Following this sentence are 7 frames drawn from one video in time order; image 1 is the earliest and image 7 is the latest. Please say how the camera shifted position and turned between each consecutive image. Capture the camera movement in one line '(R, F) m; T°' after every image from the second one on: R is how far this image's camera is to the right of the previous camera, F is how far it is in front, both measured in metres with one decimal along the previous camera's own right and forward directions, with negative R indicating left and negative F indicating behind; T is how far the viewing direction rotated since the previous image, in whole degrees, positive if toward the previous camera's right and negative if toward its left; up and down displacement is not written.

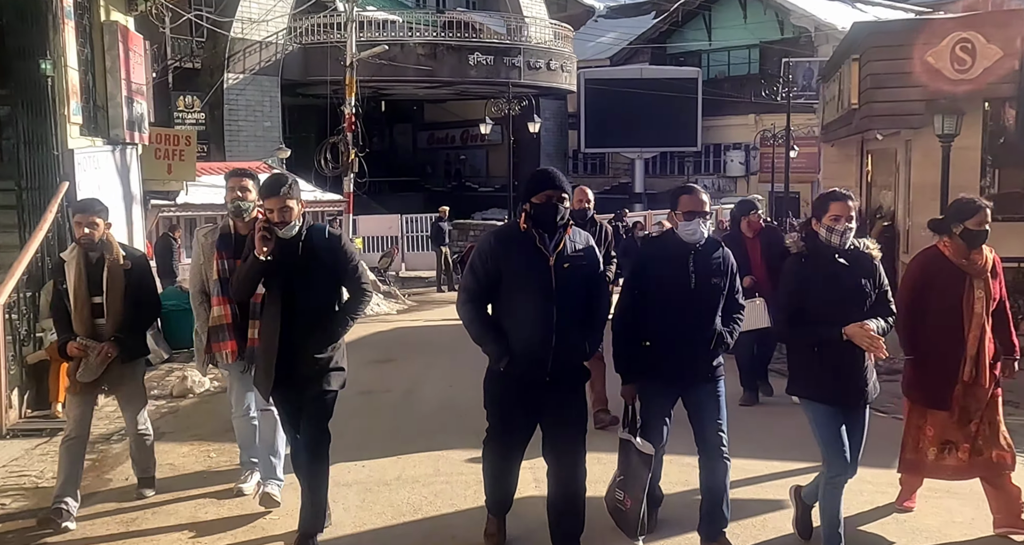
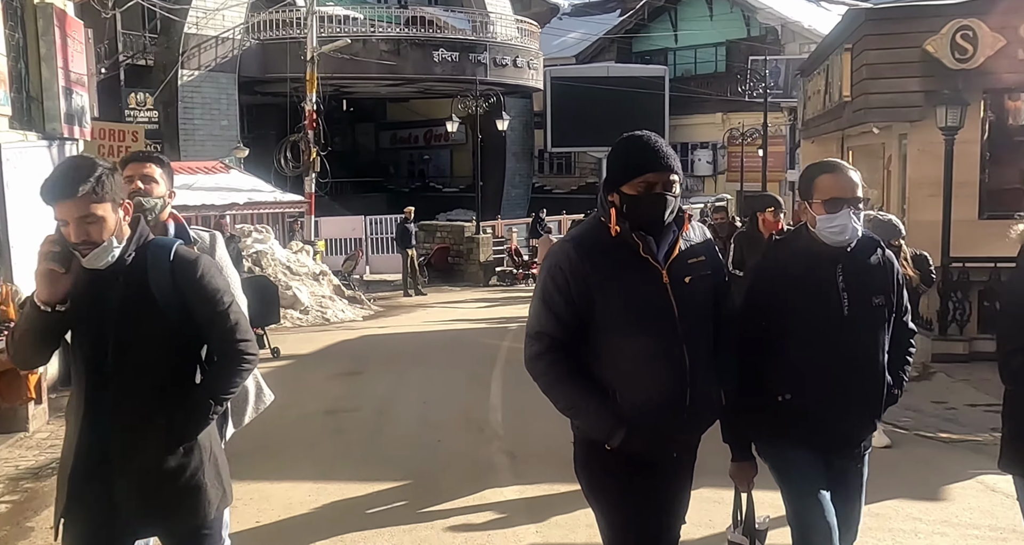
(-0.2, +0.9) m; +2°
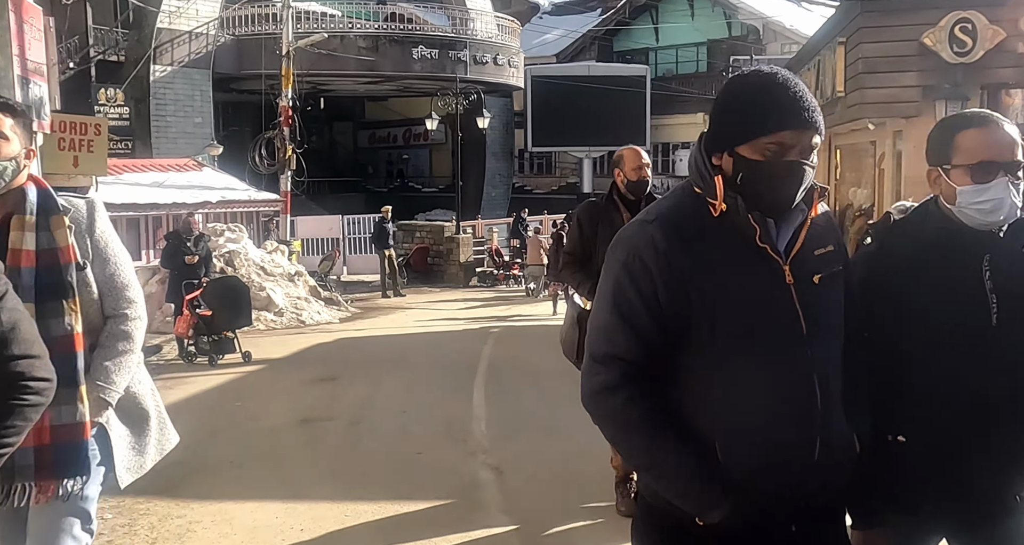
(0.0, +0.5) m; +1°
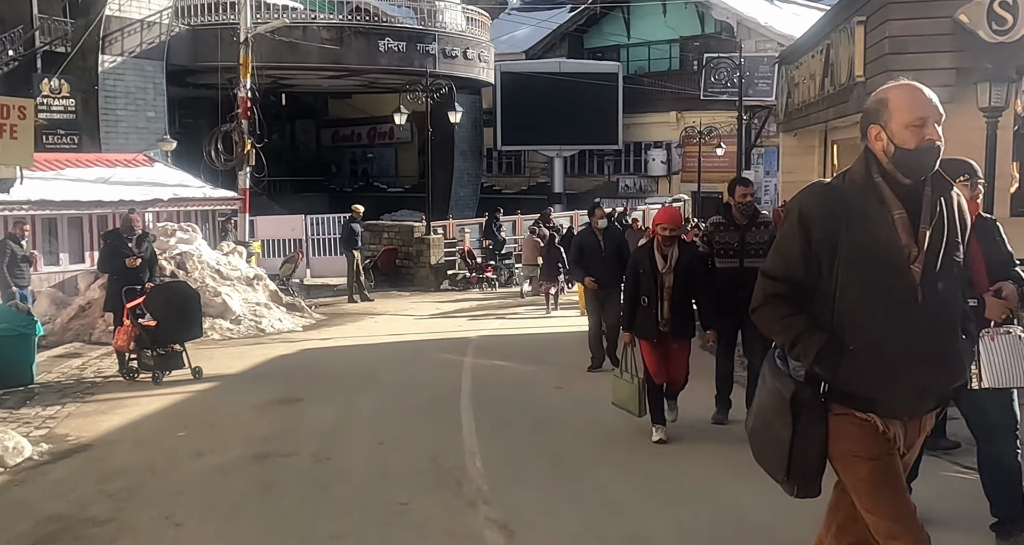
(-0.2, +1.4) m; +2°
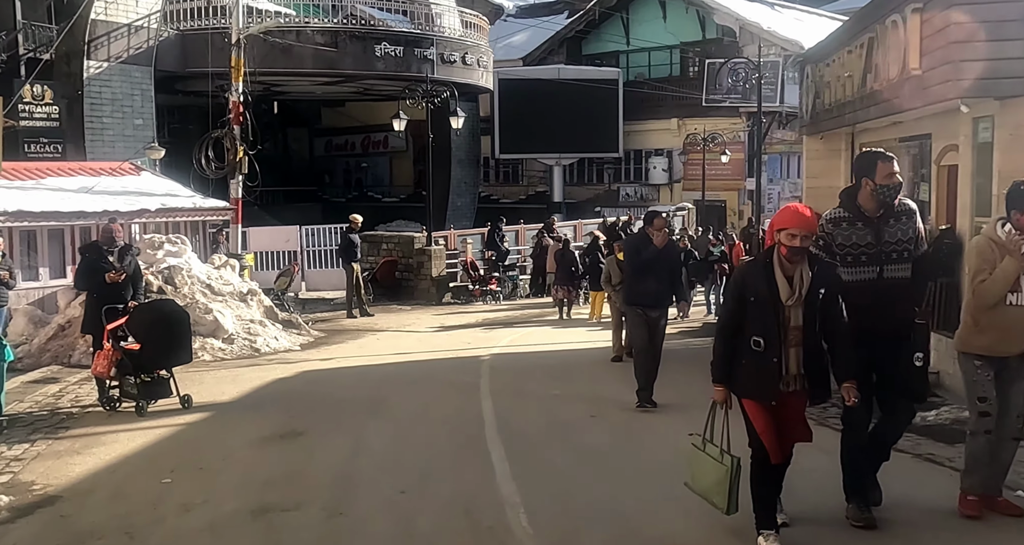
(-0.3, +1.1) m; 0°
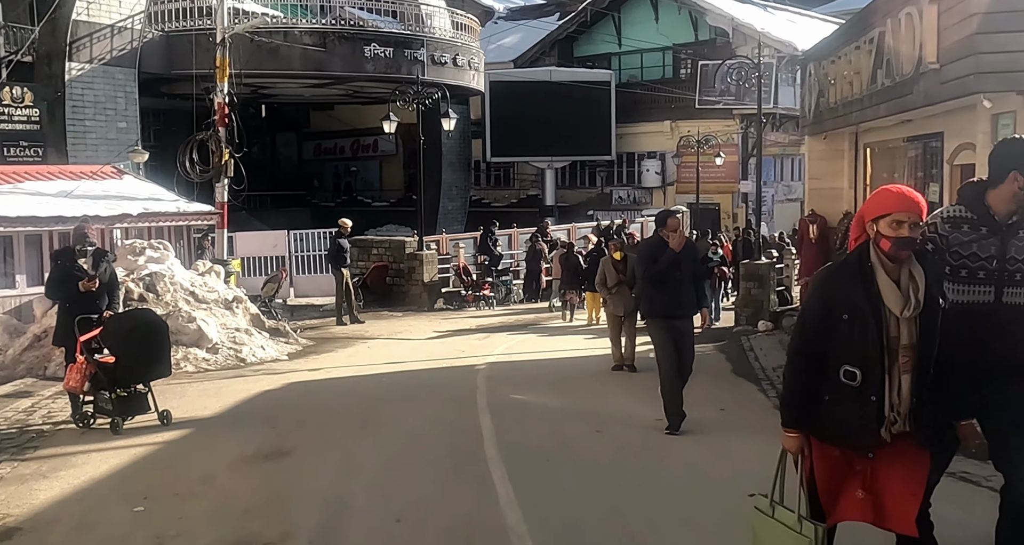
(-0.1, +0.6) m; +1°
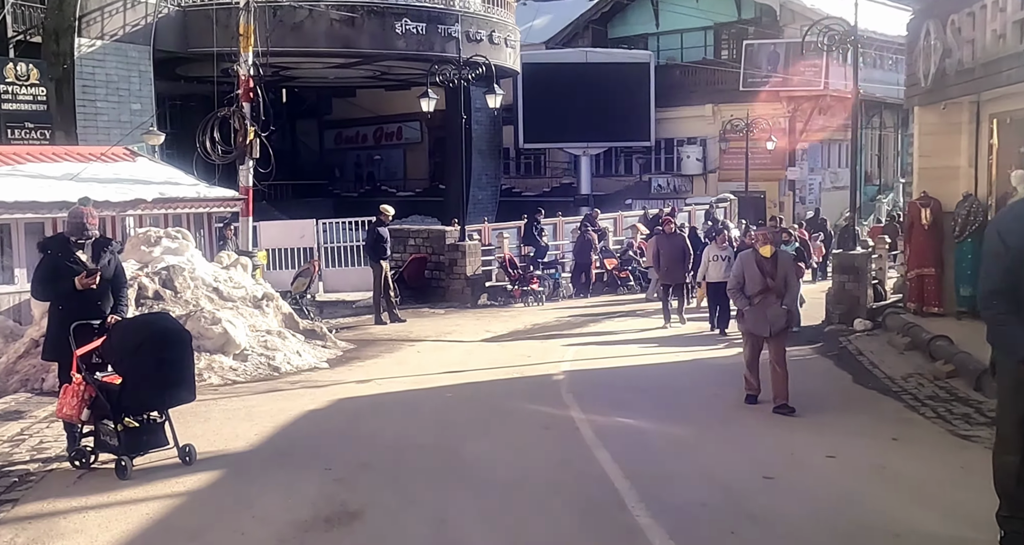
(-0.7, +2.2) m; -1°
